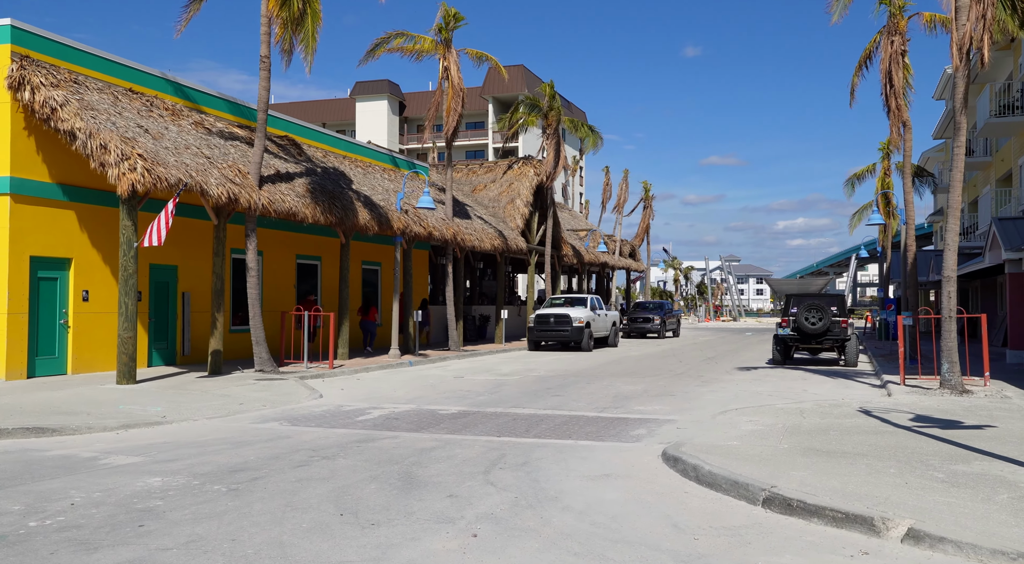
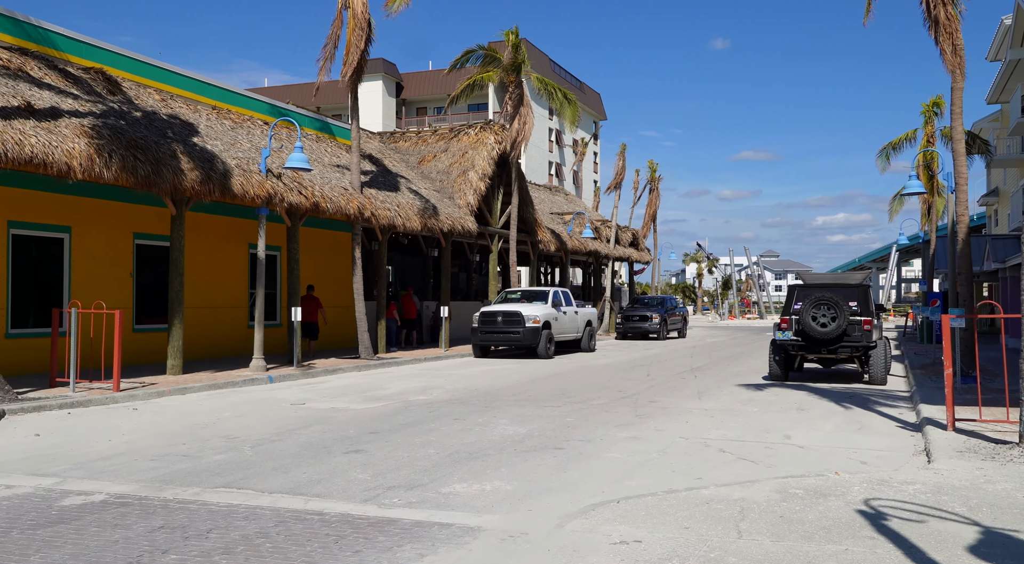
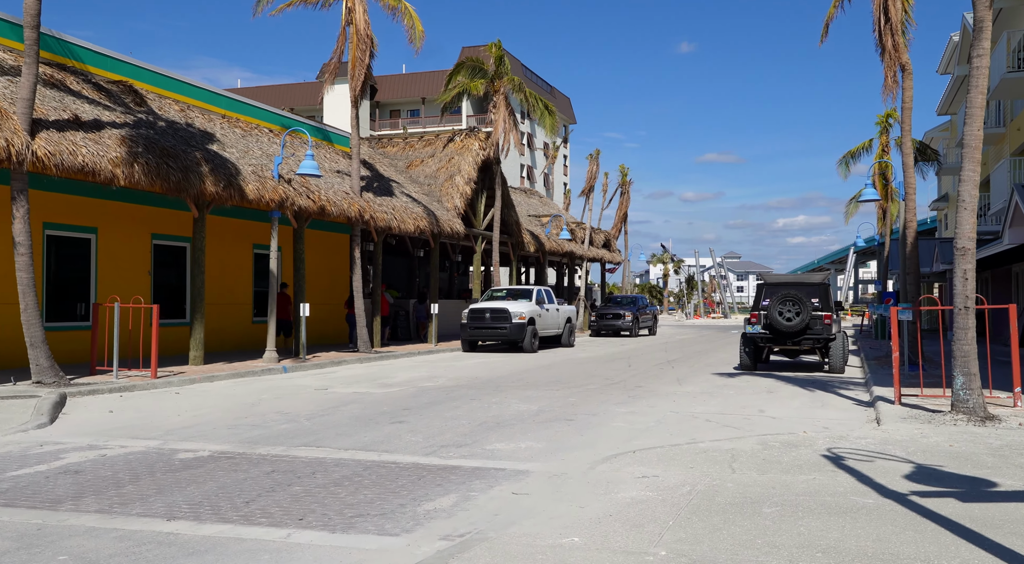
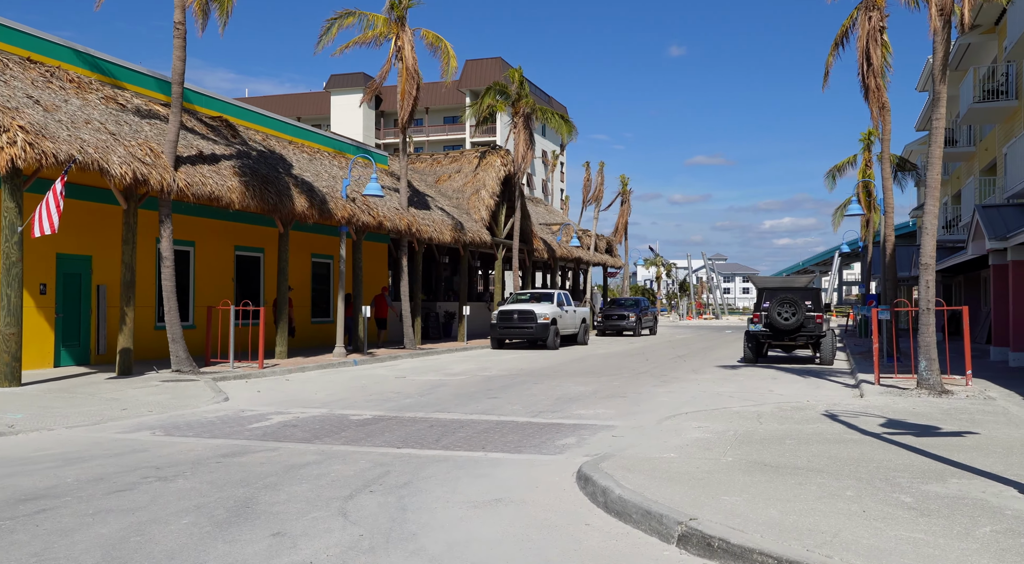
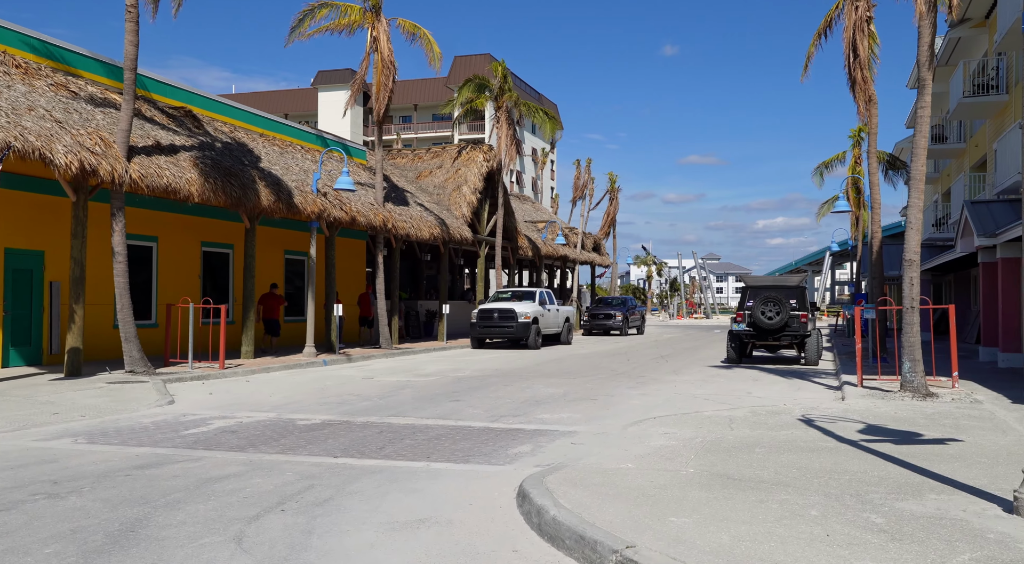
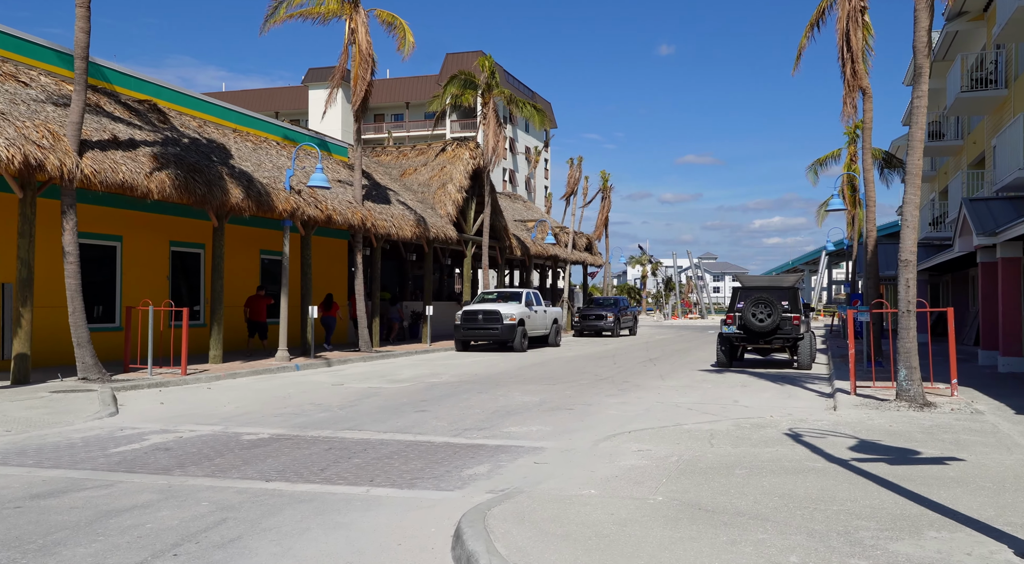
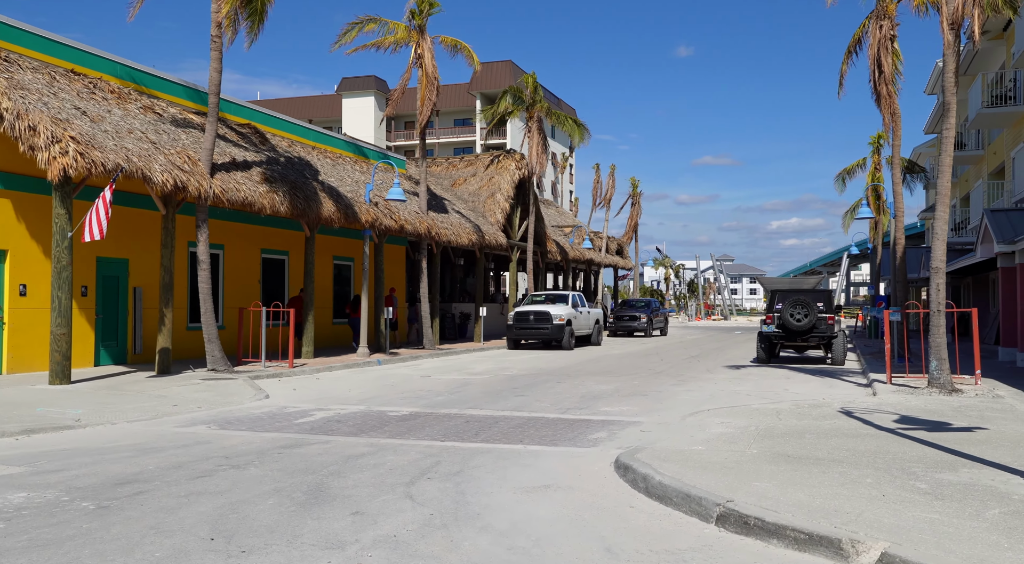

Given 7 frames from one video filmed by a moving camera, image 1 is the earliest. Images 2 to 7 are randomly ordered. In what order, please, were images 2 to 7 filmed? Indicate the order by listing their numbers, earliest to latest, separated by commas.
7, 4, 5, 6, 3, 2
